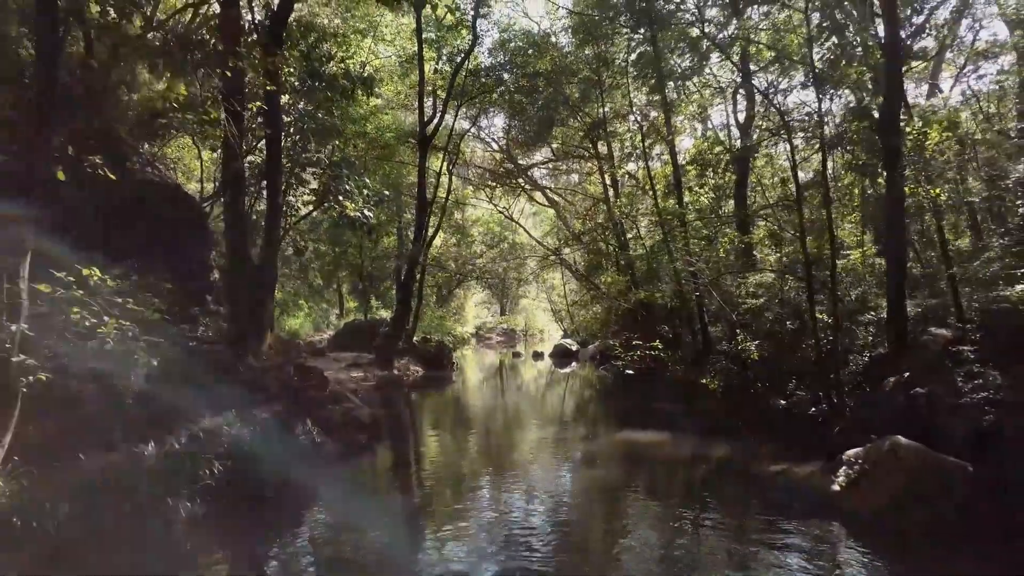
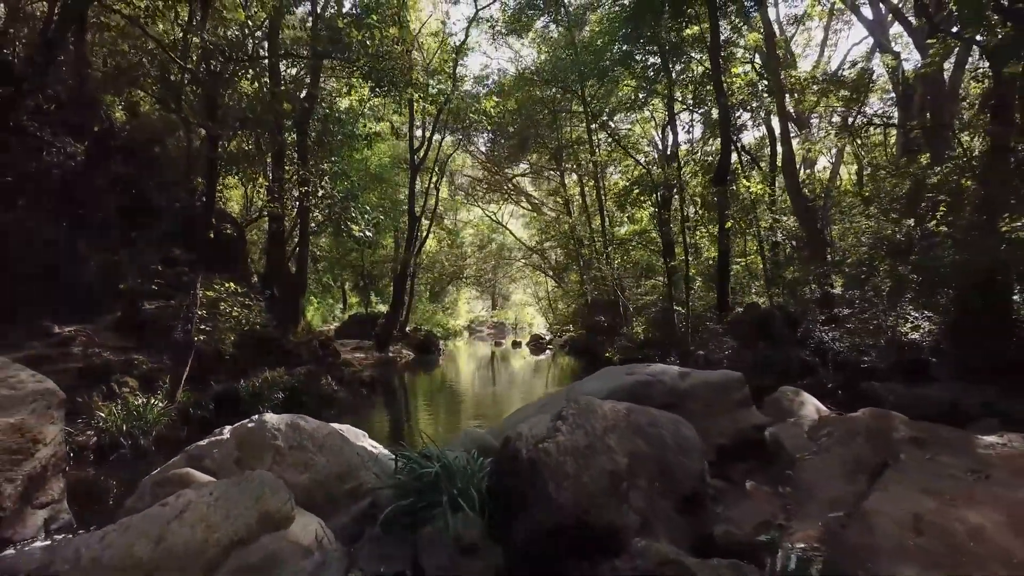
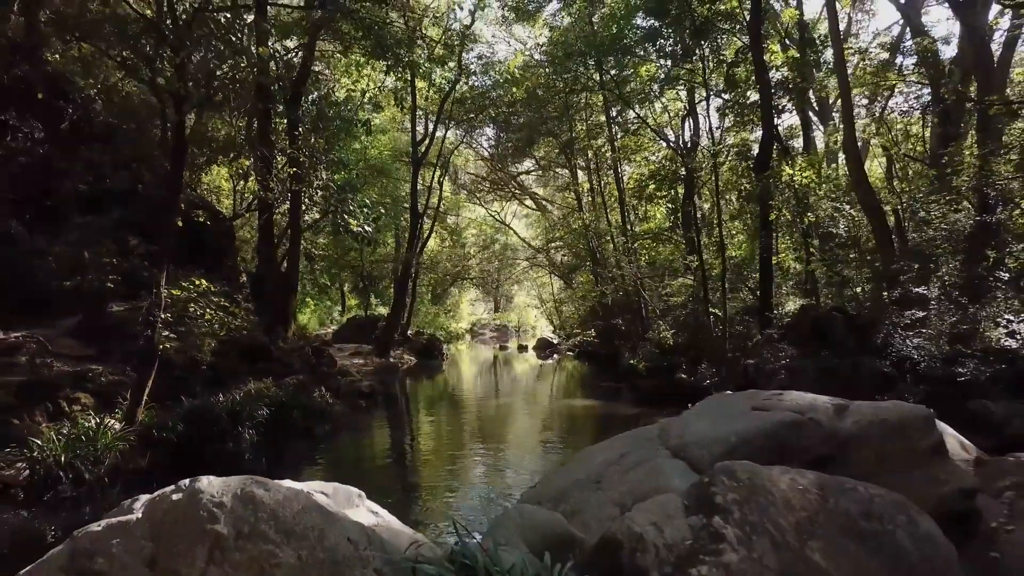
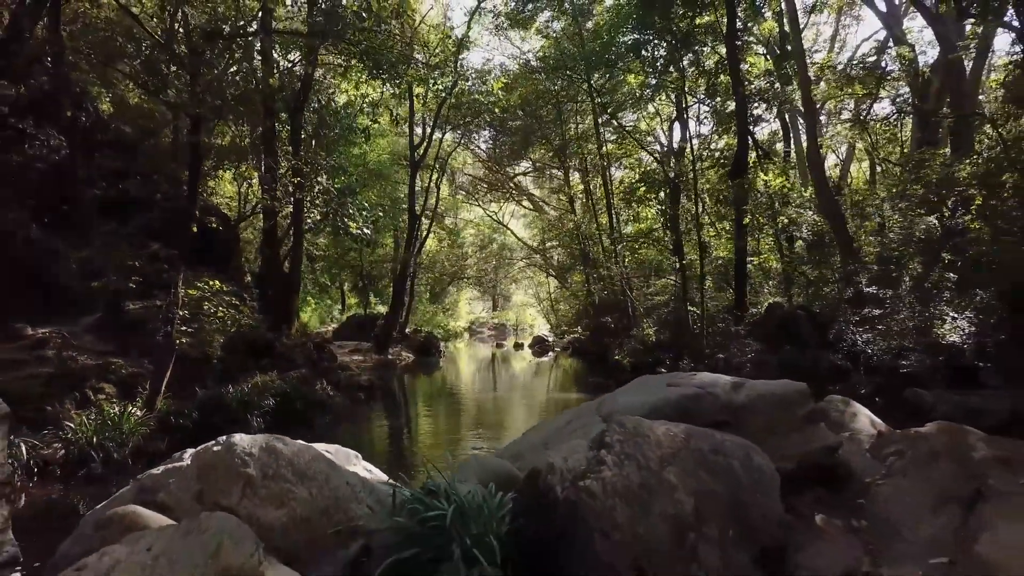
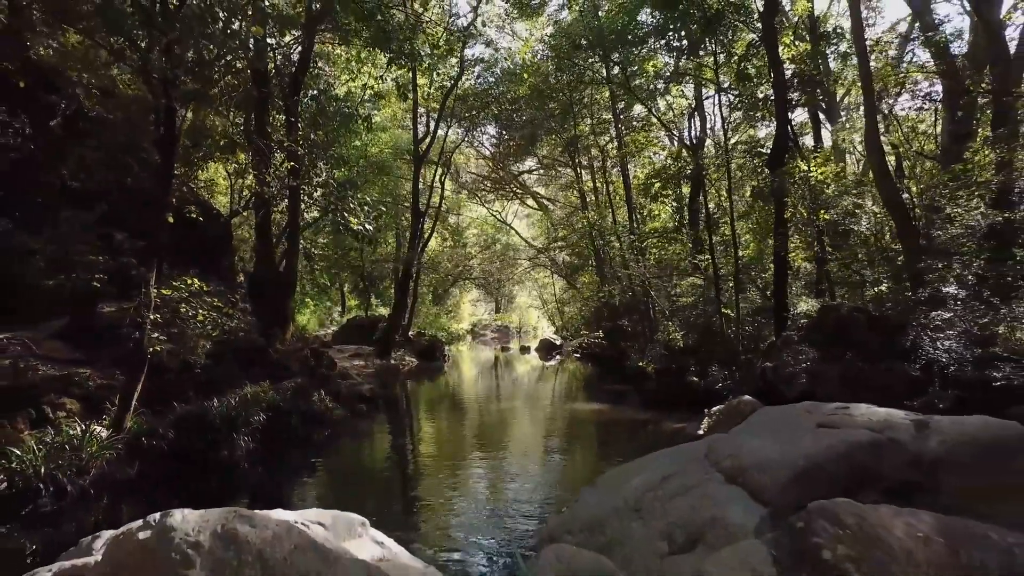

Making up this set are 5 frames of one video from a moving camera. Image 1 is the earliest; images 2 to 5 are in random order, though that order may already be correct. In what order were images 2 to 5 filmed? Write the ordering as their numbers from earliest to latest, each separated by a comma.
5, 3, 4, 2
